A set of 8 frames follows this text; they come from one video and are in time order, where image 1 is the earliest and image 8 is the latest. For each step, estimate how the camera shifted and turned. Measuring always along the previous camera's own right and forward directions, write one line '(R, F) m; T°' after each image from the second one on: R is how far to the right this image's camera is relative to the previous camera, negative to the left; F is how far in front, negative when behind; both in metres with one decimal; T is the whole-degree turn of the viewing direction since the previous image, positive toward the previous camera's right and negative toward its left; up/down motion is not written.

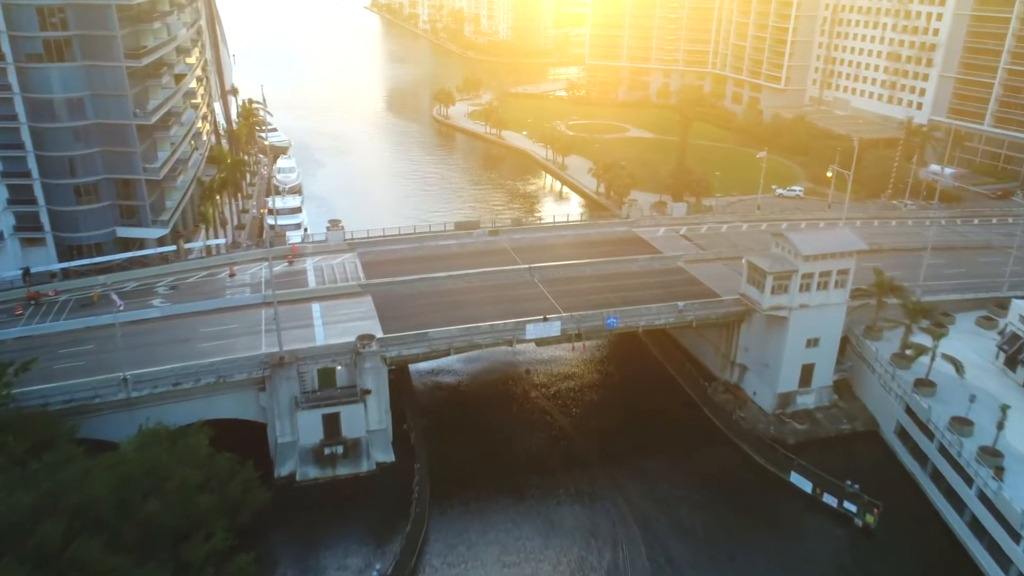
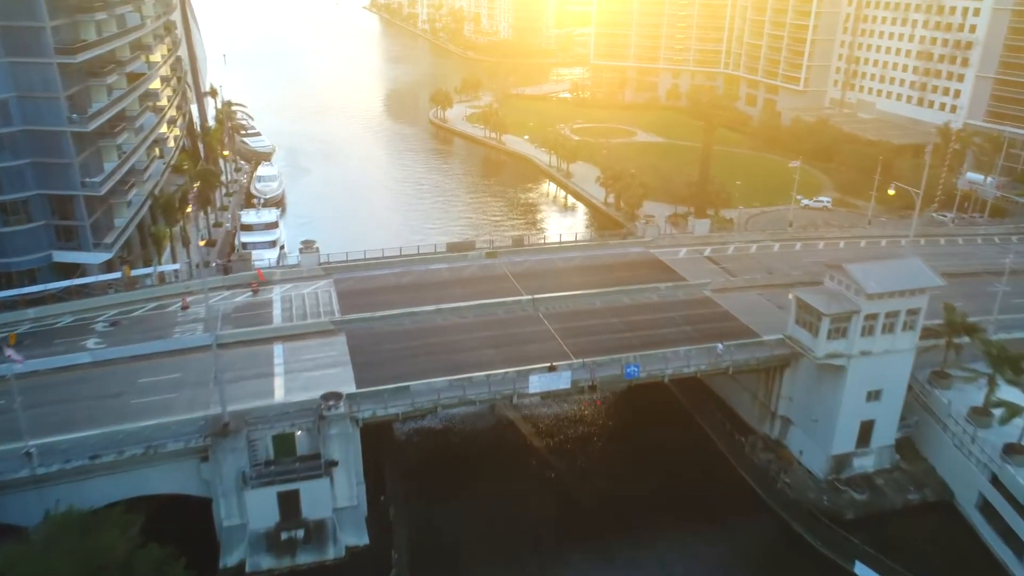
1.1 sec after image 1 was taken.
(0.0, +7.4) m; 0°
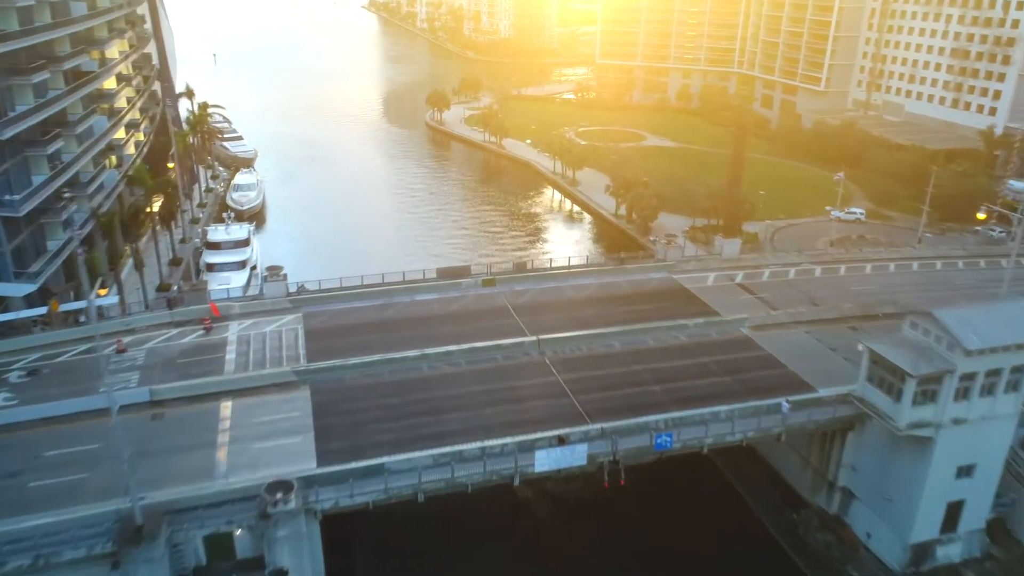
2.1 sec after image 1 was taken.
(0.0, +7.2) m; 0°
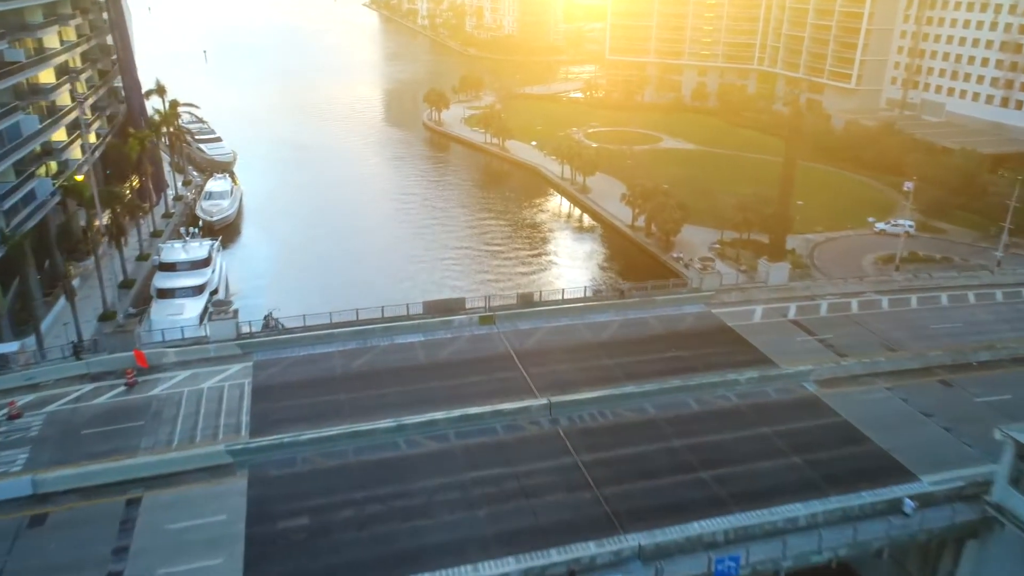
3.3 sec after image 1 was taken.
(0.0, +8.1) m; 0°
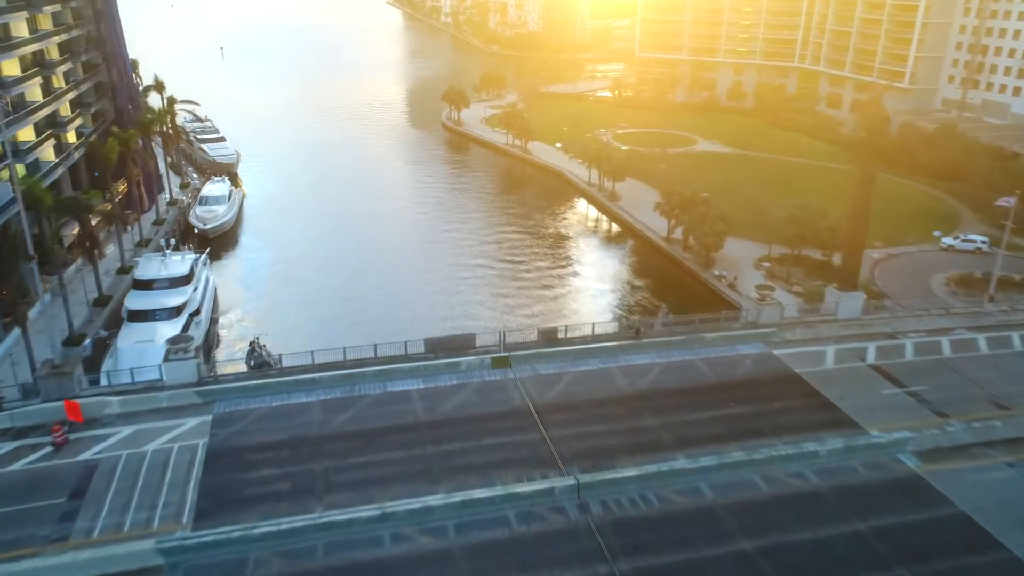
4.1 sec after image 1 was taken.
(+0.1, +6.1) m; -2°
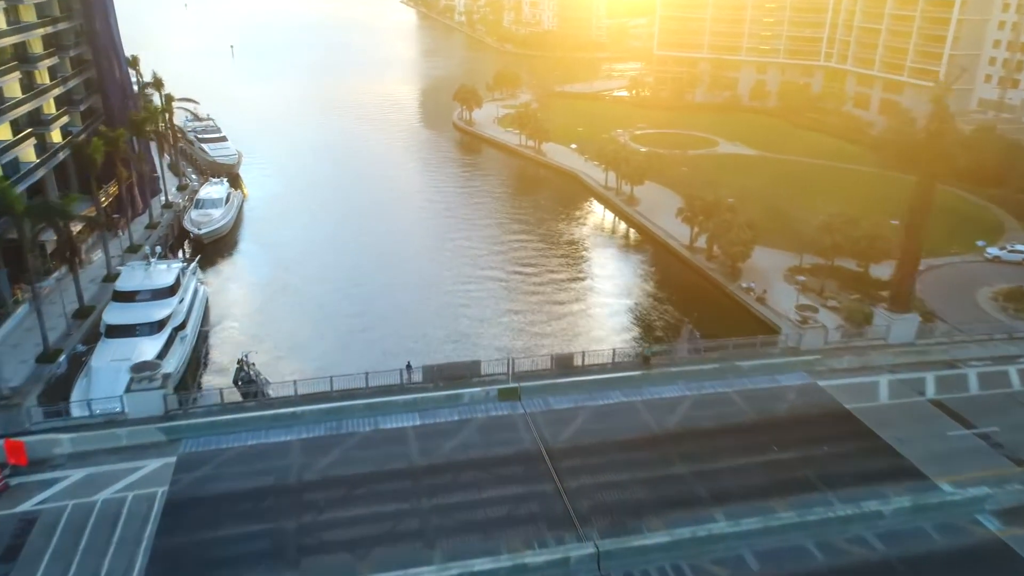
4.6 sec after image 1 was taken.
(+0.1, +3.5) m; -1°
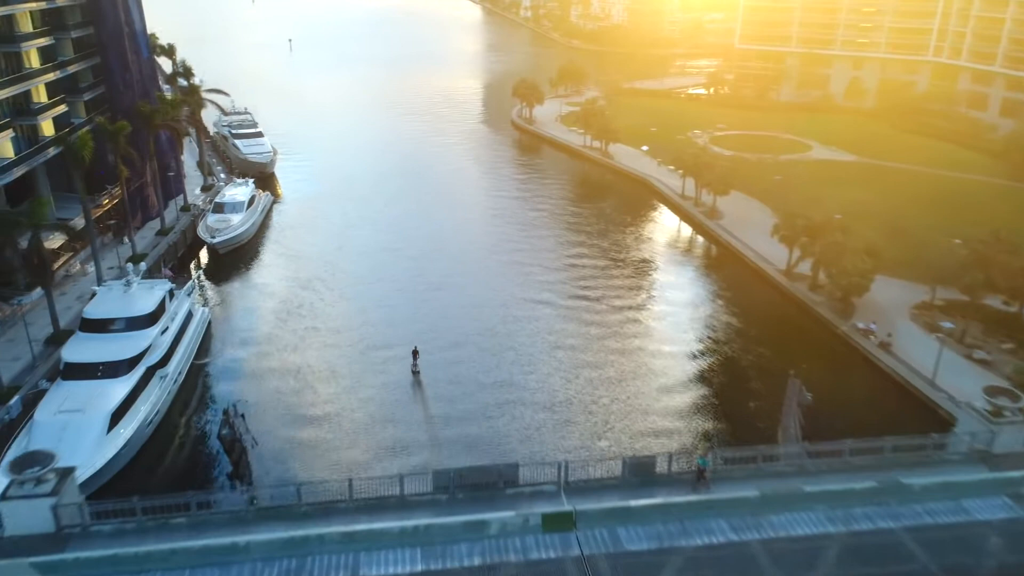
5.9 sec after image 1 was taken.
(0.0, +8.5) m; -5°
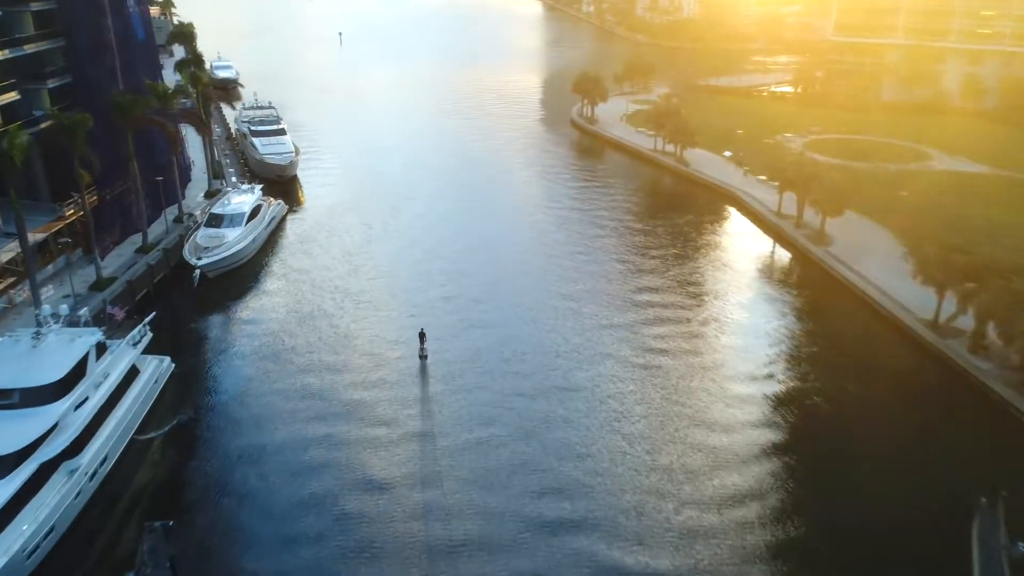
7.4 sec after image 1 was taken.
(-0.1, +10.2) m; -4°
